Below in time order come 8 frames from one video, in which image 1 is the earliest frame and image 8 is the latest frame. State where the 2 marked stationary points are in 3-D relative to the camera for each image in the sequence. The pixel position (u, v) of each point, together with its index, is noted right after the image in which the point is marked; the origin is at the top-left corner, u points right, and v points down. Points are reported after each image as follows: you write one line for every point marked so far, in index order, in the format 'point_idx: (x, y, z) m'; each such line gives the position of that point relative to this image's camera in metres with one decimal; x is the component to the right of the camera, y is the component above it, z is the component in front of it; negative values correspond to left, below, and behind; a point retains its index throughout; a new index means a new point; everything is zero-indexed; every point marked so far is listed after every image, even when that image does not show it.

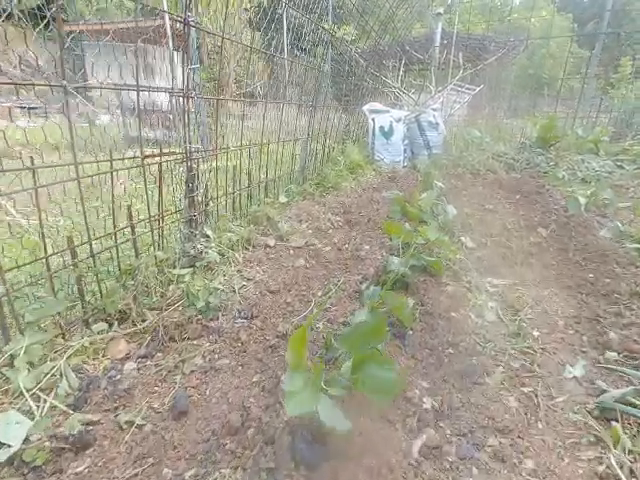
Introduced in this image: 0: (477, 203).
0: (+1.5, +0.3, +3.2) m
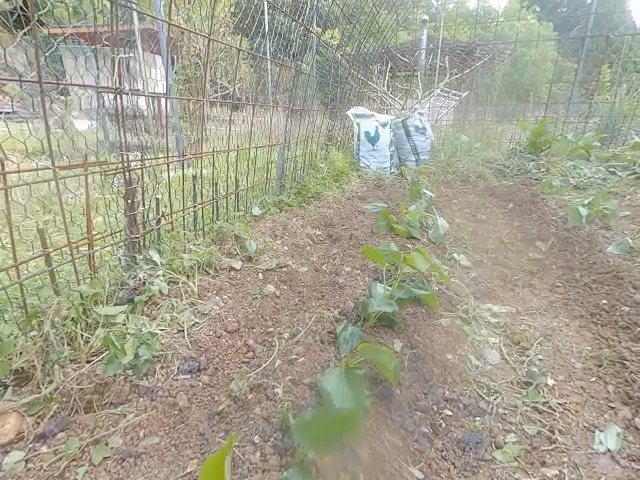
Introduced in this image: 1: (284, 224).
0: (+1.3, +0.2, +3.0) m
1: (-0.2, +0.1, +2.4) m
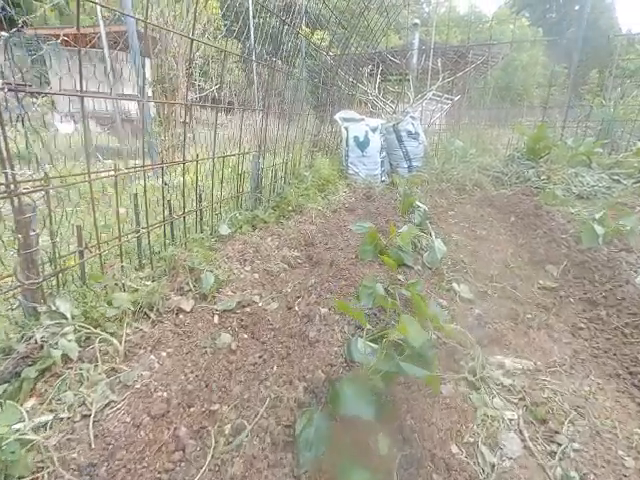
0: (+1.1, +0.1, +2.7) m
1: (-0.4, 0.0, +2.1) m
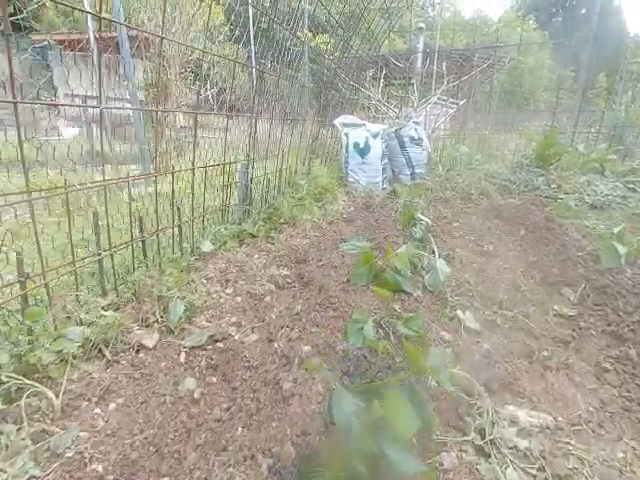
0: (+1.1, 0.0, +2.5) m
1: (-0.4, -0.1, +1.9) m
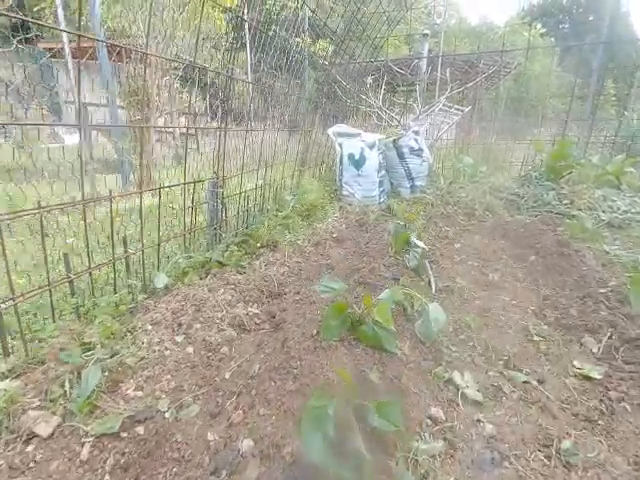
0: (+1.0, -0.2, +2.2) m
1: (-0.6, -0.3, +1.6) m
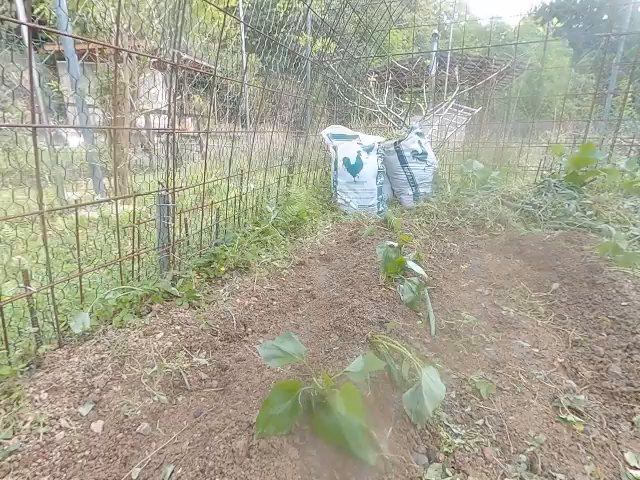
0: (+0.9, -0.3, +1.8) m
1: (-0.7, -0.4, +1.2) m
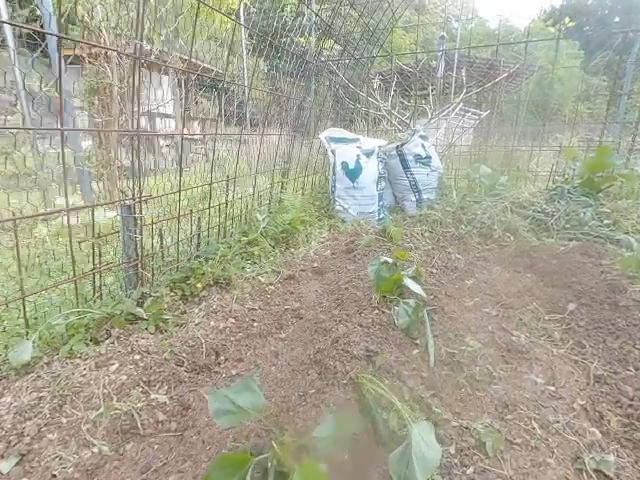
0: (+0.8, -0.4, +1.6) m
1: (-0.8, -0.5, +1.1) m
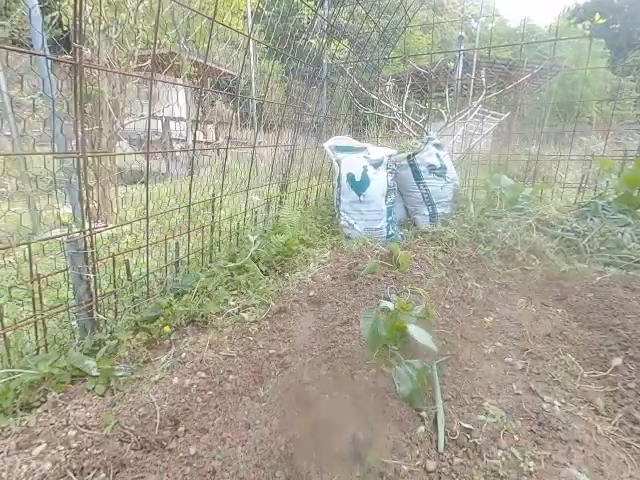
0: (+0.7, -0.6, +1.3) m
1: (-0.8, -0.6, +0.8) m
